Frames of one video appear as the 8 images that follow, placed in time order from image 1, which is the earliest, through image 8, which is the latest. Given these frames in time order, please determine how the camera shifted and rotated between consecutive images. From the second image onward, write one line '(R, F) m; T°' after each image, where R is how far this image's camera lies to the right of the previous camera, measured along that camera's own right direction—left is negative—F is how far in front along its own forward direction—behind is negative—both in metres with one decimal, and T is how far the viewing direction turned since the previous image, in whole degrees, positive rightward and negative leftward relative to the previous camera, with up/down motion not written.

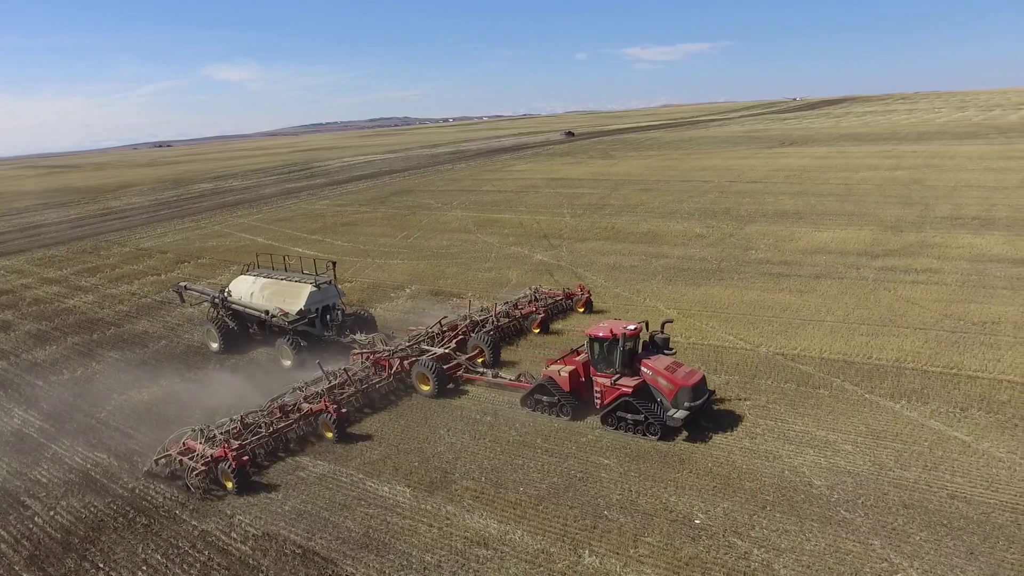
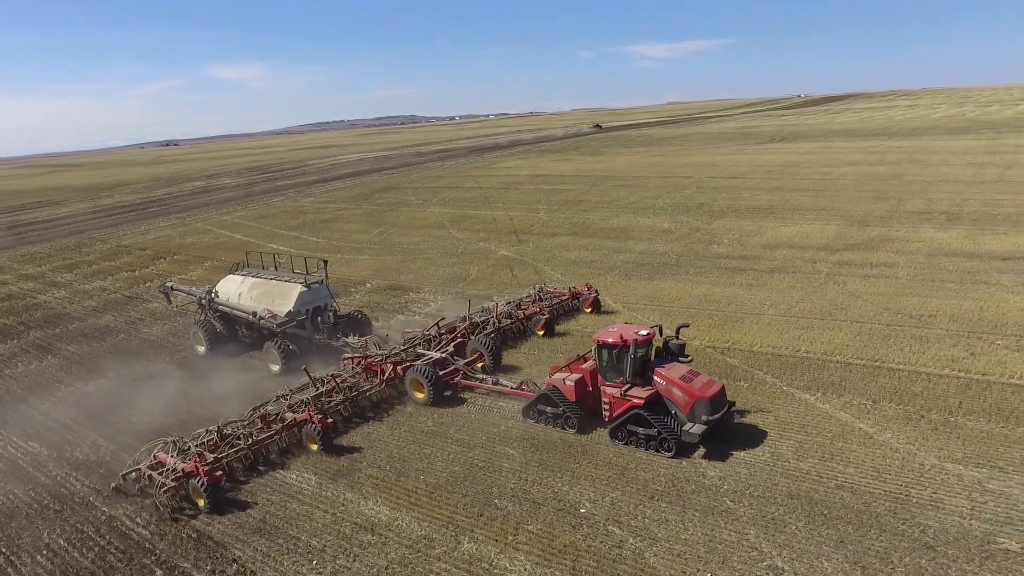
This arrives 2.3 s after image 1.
(+1.7, -0.1) m; -1°
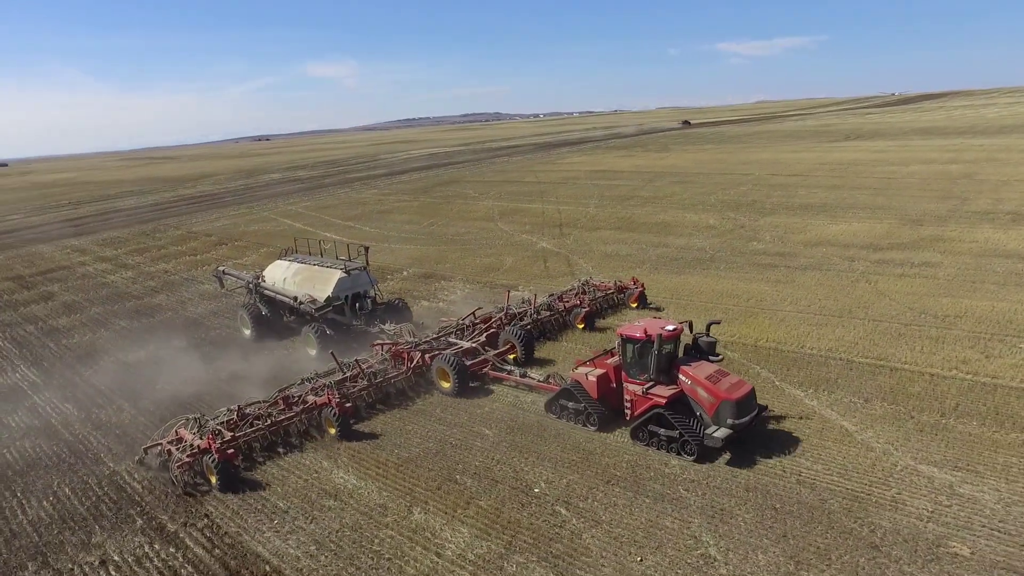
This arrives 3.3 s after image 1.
(+1.6, -0.1) m; -7°
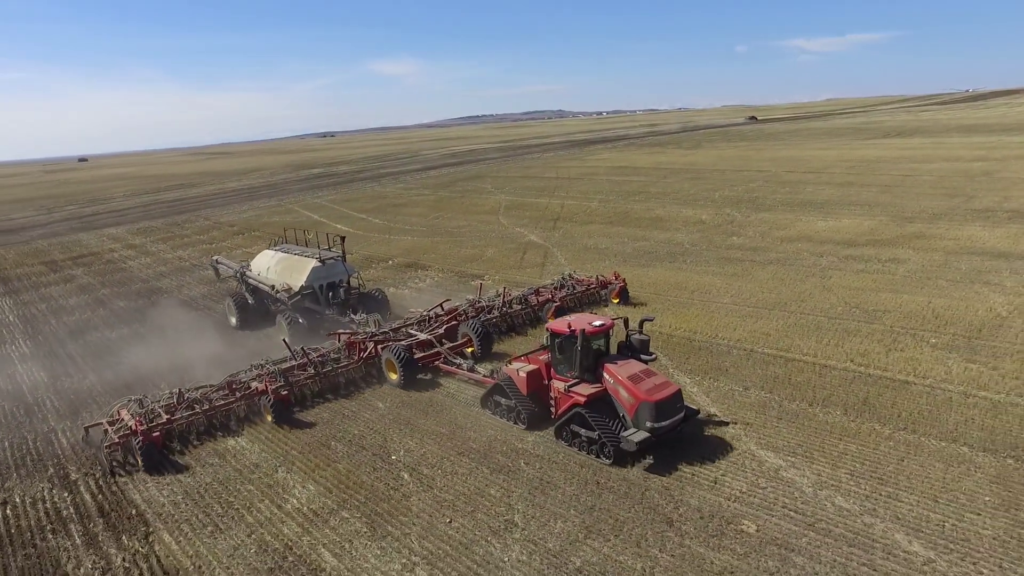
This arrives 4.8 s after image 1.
(+2.9, -0.4) m; -6°
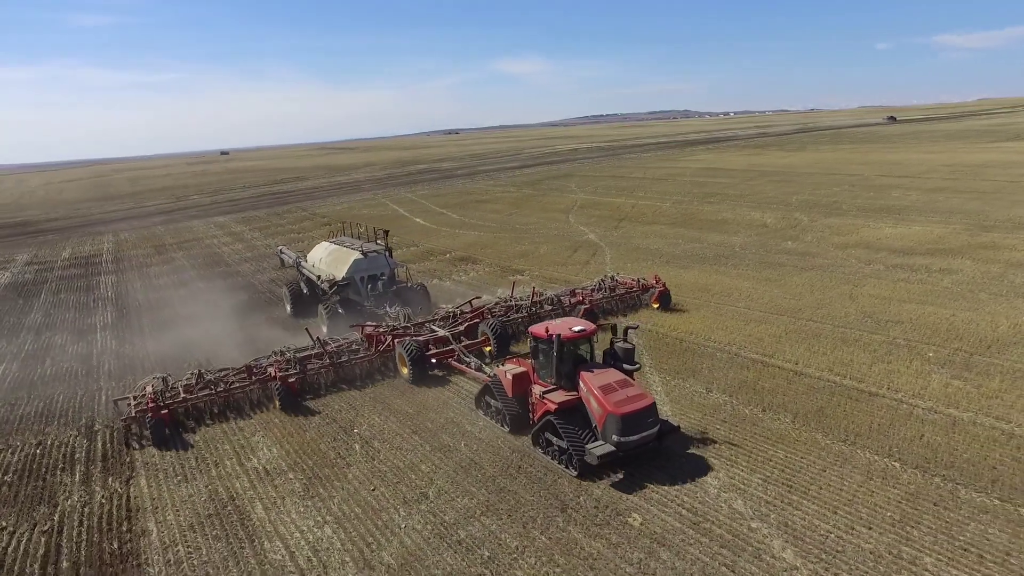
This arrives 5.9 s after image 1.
(+2.5, -0.3) m; -10°
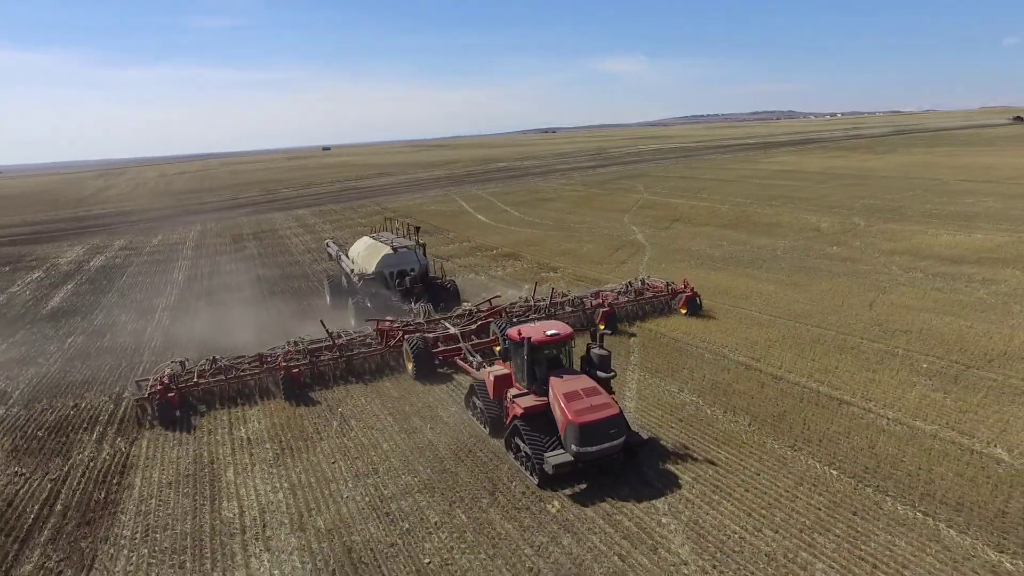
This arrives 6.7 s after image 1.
(+1.9, -0.3) m; -8°
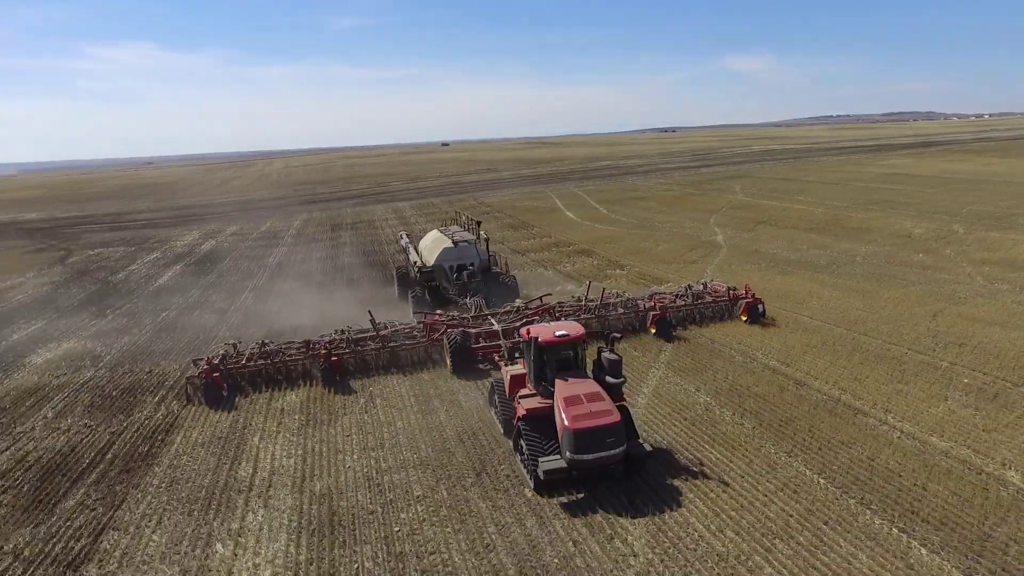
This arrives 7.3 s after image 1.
(+1.5, -0.1) m; -9°
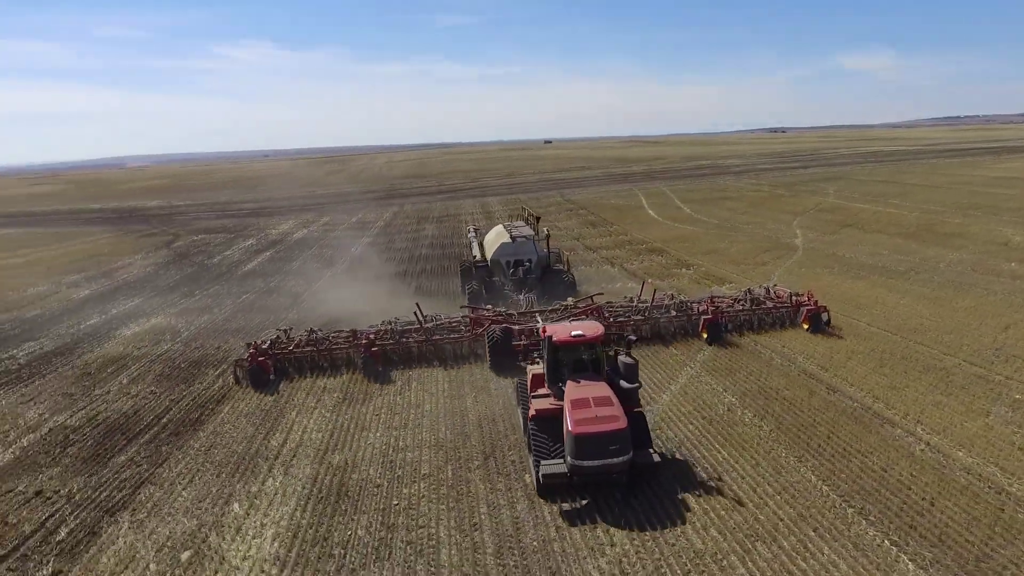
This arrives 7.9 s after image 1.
(+1.1, -0.1) m; -8°
